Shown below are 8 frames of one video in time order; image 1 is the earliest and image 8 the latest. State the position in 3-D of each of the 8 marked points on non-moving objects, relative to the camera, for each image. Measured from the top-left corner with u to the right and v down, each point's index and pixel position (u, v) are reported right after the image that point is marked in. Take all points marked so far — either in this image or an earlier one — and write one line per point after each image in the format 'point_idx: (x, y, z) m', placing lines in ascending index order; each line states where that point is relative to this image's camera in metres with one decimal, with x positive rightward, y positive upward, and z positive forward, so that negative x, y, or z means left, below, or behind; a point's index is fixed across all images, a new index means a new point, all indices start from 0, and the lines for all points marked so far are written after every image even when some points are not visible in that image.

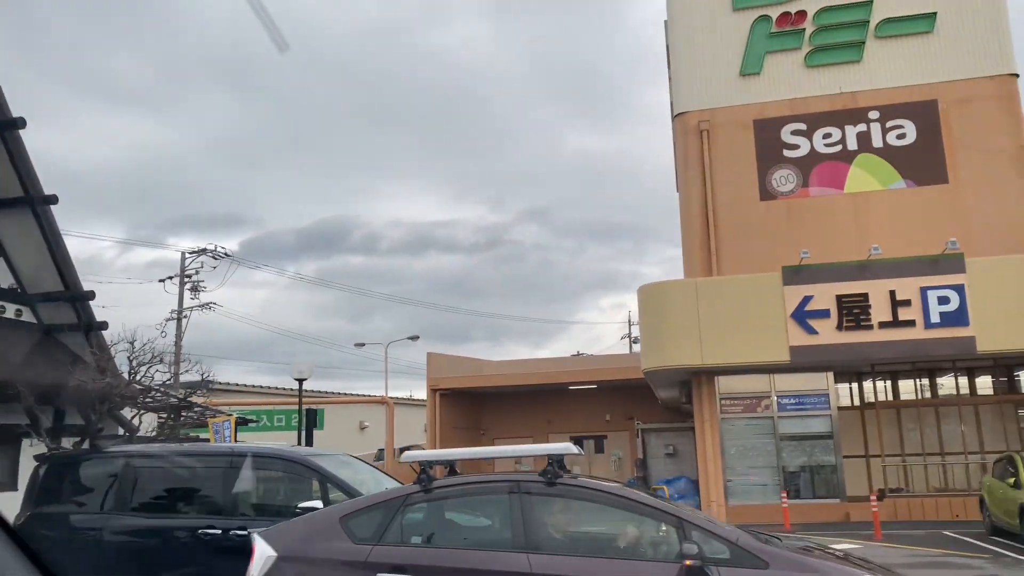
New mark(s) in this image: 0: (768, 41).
0: (+5.8, +5.6, +18.7) m
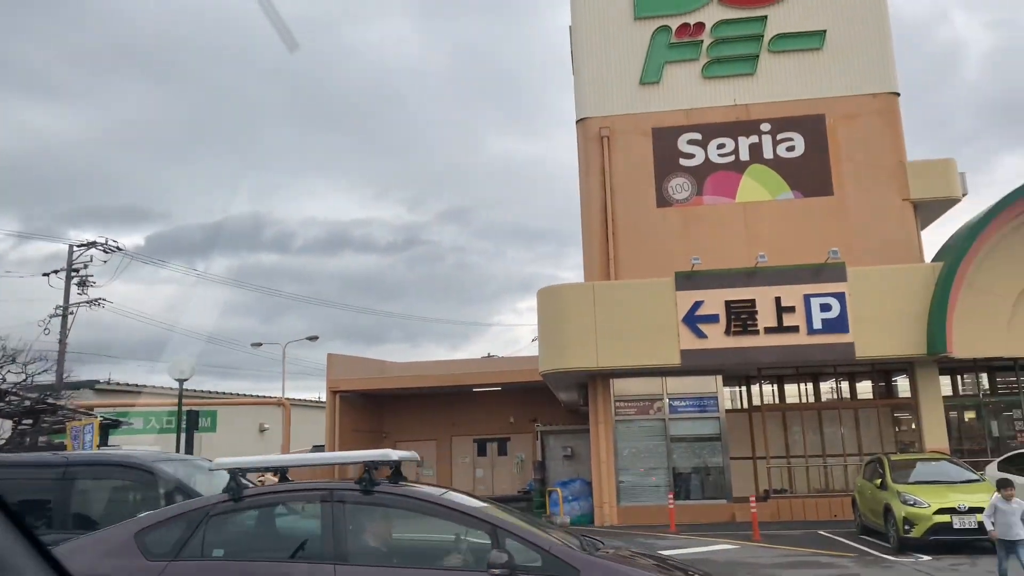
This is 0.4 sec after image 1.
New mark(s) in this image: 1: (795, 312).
0: (+3.6, +5.5, +19.1) m
1: (+5.7, -0.5, +16.5) m
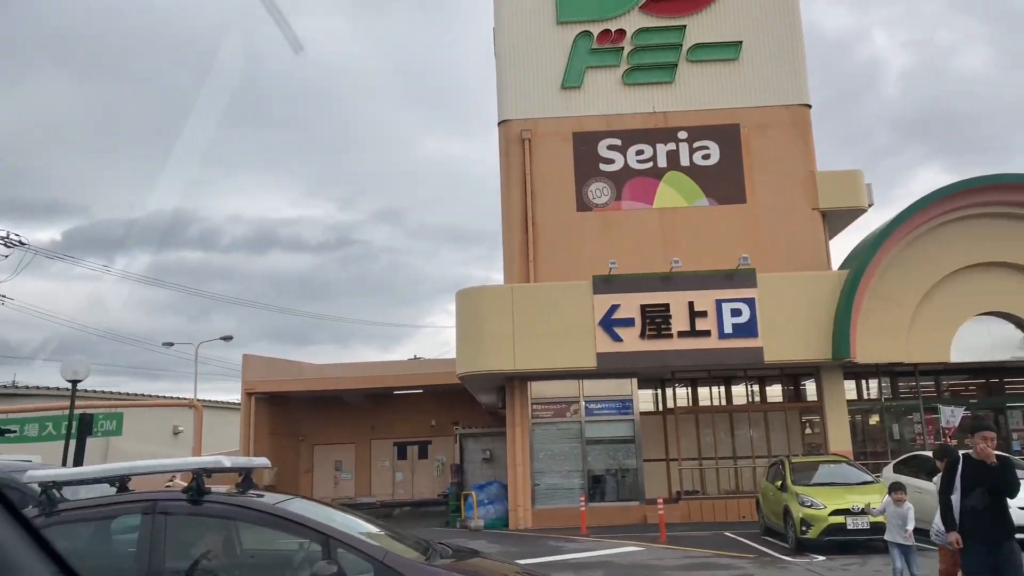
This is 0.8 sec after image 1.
0: (+1.8, +5.4, +19.2) m
1: (+4.0, -0.6, +16.8) m
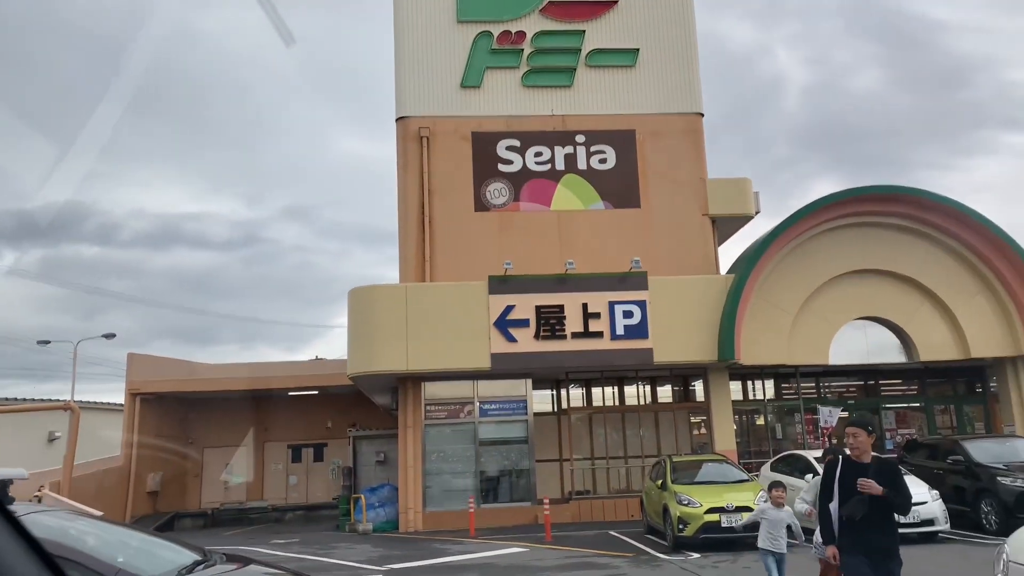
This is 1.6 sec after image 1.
0: (-0.6, +5.4, +19.2) m
1: (+1.8, -0.6, +17.0) m
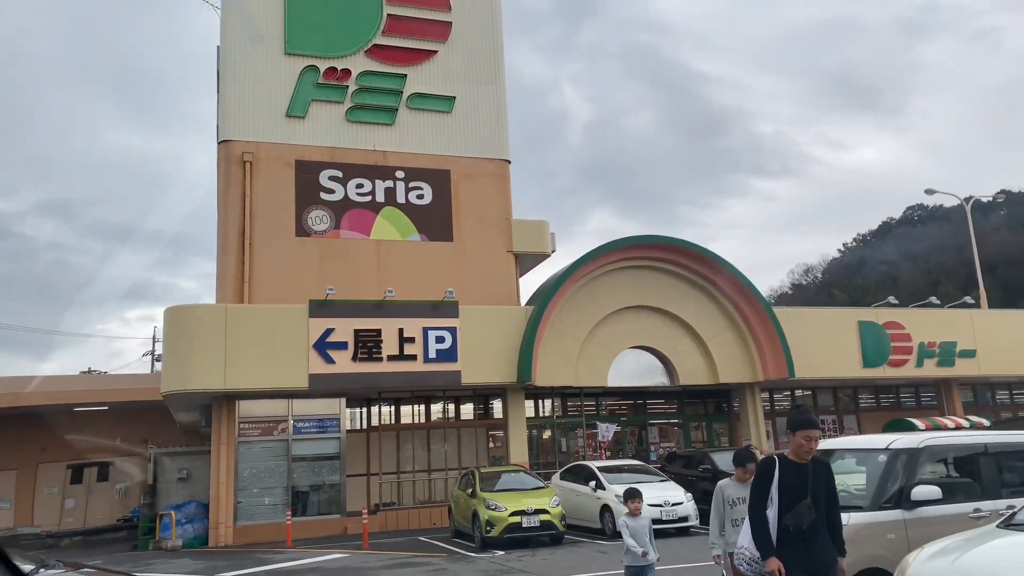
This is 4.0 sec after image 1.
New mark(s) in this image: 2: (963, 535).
0: (-4.8, +4.9, +20.2) m
1: (-2.2, -1.2, +18.5) m
2: (+2.8, -1.6, +5.1) m
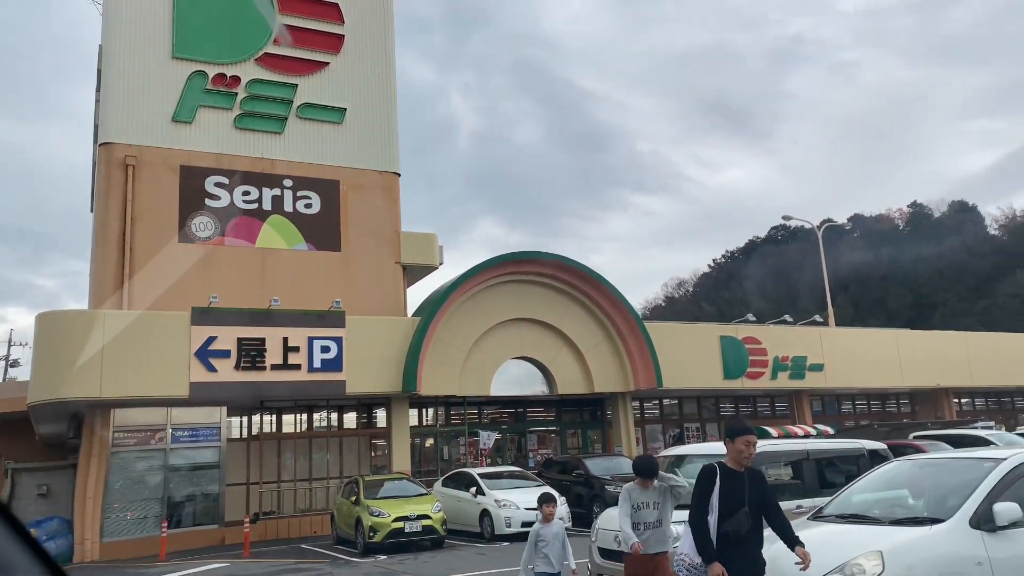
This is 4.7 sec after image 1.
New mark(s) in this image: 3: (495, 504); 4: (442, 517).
0: (-7.5, +4.7, +20.0) m
1: (-4.8, -1.4, +18.7) m
2: (+2.0, -1.8, +6.1) m
3: (-0.3, -4.1, +15.4) m
4: (-1.2, -4.0, +14.4) m
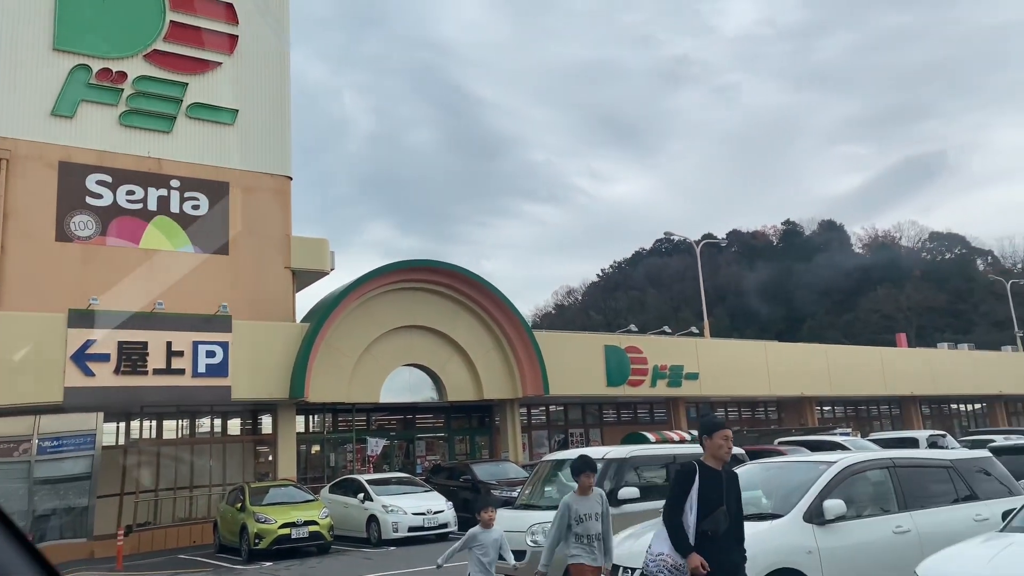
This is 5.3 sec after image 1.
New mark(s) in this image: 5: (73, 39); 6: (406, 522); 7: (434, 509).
0: (-10.0, +4.7, +19.3) m
1: (-7.3, -1.5, +18.3) m
2: (+1.1, -1.9, +6.7) m
3: (-2.5, -4.2, +15.6) m
4: (-3.2, -4.1, +14.5) m
5: (-10.3, +5.9, +19.4) m
6: (-2.0, -4.4, +15.4) m
7: (-1.5, -4.2, +15.8) m
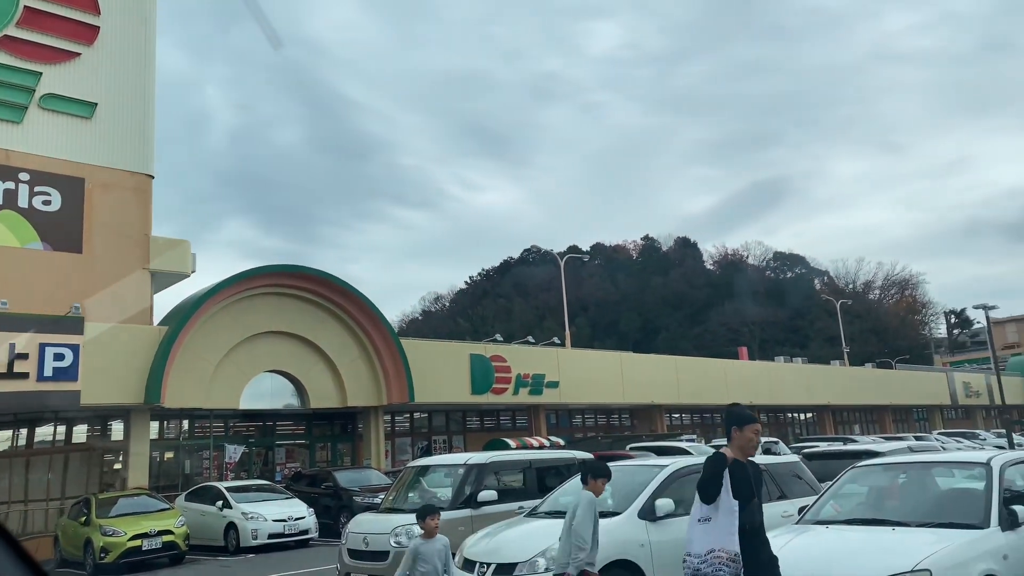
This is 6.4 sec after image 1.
0: (-12.9, +4.7, +18.0) m
1: (-10.2, -1.5, +17.4) m
2: (-0.1, -2.1, +7.3) m
3: (-5.1, -4.3, +15.5) m
4: (-5.7, -4.2, +14.3) m
5: (-13.2, +6.0, +18.1) m
6: (-4.6, -4.5, +15.4) m
7: (-4.2, -4.4, +15.9) m
